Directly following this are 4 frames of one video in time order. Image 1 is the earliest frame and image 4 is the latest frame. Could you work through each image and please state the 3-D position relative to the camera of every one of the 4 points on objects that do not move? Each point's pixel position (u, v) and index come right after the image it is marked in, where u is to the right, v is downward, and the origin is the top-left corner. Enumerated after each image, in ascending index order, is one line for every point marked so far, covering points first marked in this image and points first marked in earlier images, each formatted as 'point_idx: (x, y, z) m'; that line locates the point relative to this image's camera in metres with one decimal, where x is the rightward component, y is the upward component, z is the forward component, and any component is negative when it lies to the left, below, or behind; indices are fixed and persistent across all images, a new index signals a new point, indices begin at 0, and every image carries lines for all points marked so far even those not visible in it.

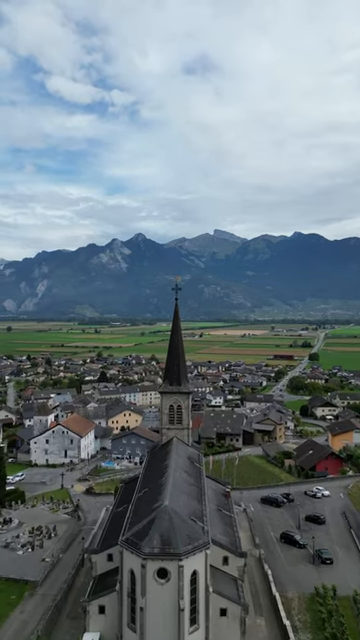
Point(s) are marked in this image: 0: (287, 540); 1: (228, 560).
0: (+4.7, -9.6, +19.1) m
1: (+1.5, -7.6, +13.9) m
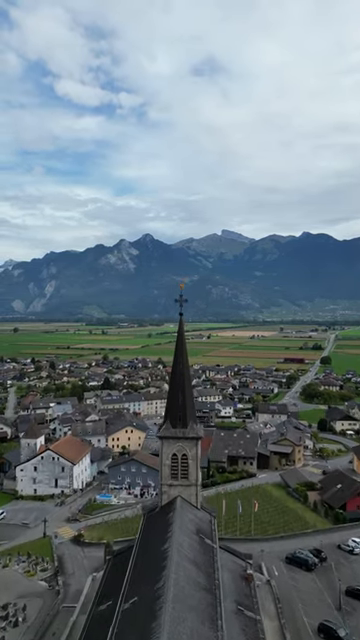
0: (+4.9, -10.4, +14.4) m
1: (+1.6, -8.4, +9.2) m
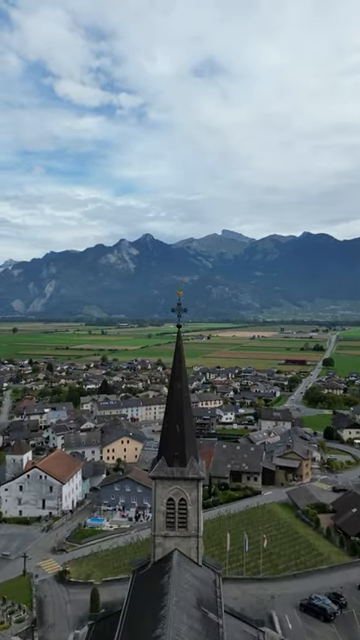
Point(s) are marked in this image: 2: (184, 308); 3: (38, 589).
0: (+4.8, -10.8, +11.7) m
1: (+1.5, -8.8, +6.5) m
2: (+0.1, +0.3, +13.5) m
3: (-6.3, -11.9, +19.5) m
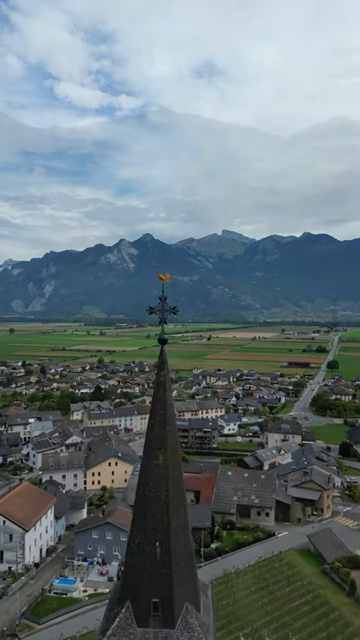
0: (+4.5, -10.9, +5.5) m
1: (+1.3, -8.9, +0.3) m
2: (-0.1, +0.2, +7.3) m
3: (-6.5, -12.1, +13.3) m
